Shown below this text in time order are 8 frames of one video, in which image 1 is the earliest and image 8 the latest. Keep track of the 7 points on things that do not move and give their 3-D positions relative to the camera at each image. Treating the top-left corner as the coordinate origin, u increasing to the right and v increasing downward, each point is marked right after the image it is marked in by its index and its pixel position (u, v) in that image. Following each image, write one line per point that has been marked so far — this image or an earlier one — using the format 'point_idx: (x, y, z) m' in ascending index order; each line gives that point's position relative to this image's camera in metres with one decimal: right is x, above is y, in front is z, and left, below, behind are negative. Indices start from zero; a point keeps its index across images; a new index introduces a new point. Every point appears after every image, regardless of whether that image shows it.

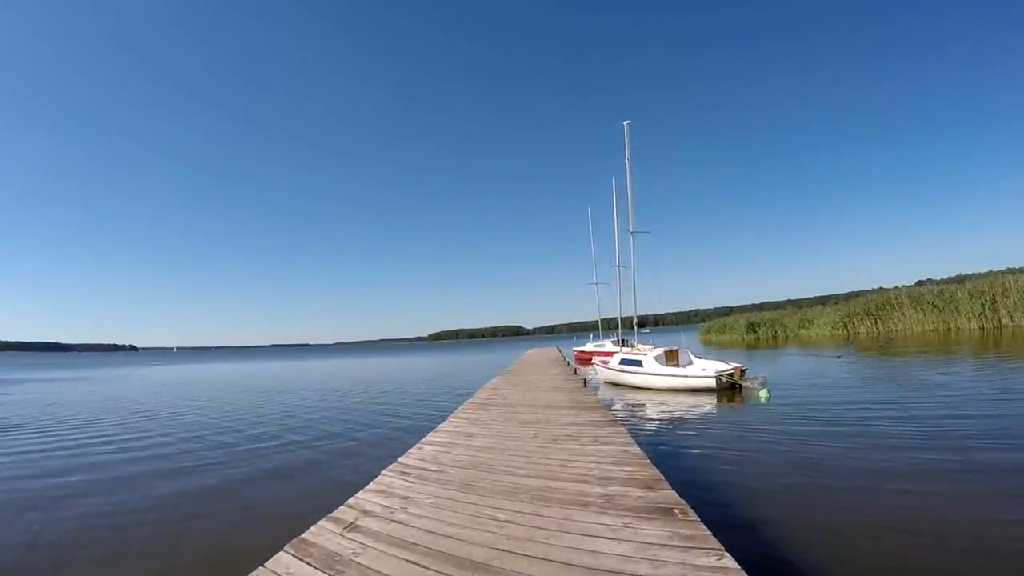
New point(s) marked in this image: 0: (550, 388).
0: (+0.8, -2.2, +11.0) m
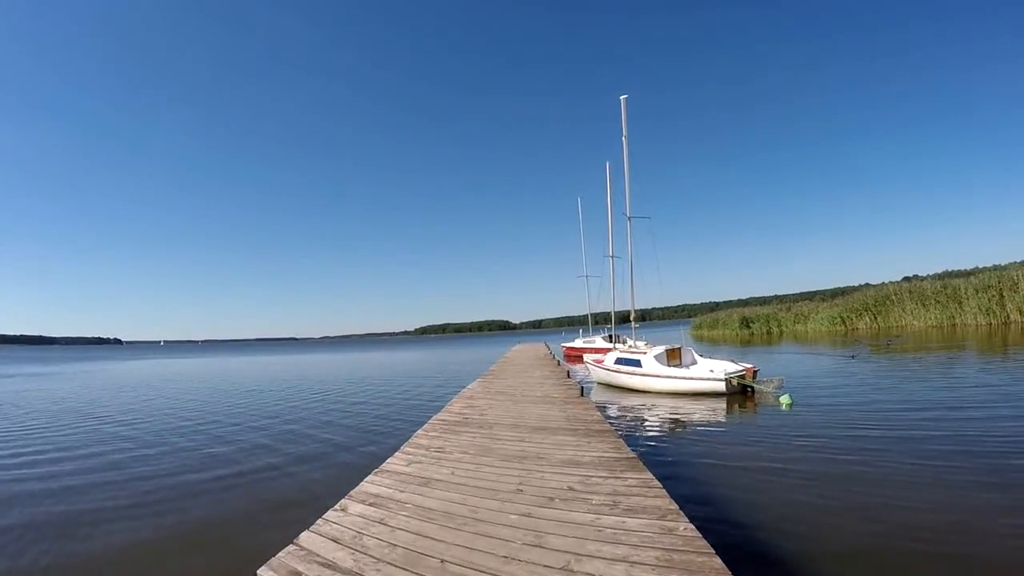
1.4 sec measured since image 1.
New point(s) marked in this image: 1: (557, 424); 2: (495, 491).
0: (+0.5, -2.0, +8.9) m
1: (+0.6, -1.8, +6.8) m
2: (-0.2, -1.7, +4.3) m
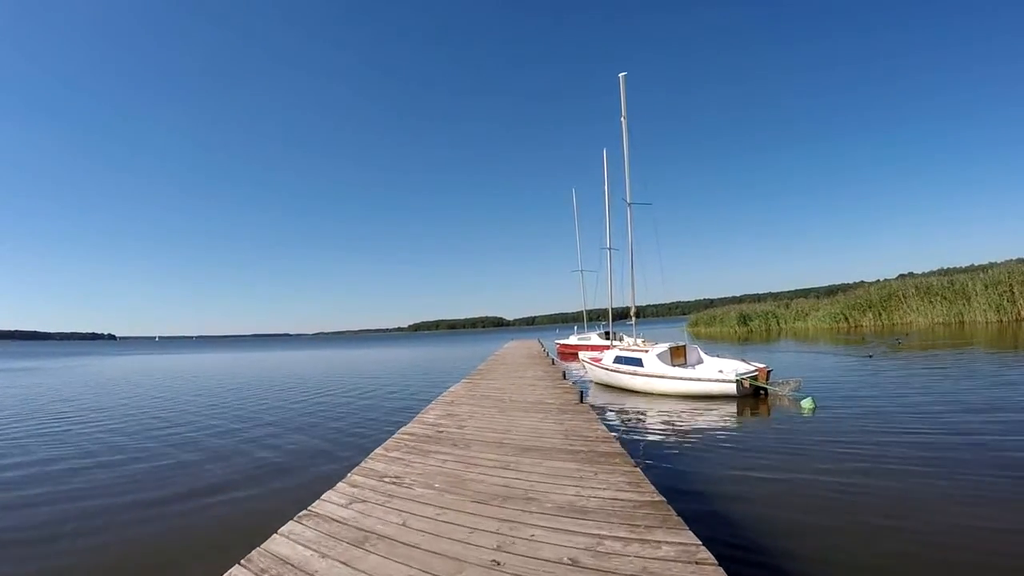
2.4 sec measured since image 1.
0: (+0.3, -1.8, +7.5) m
1: (+0.4, -1.6, +5.4) m
2: (-0.3, -1.5, +2.9) m
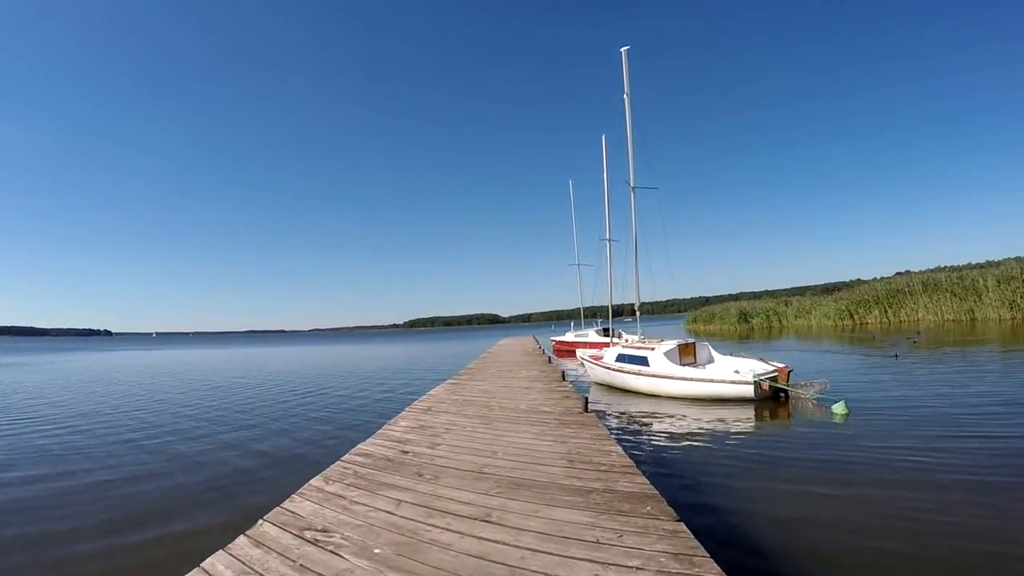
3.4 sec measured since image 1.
0: (+0.1, -1.6, +6.0) m
1: (+0.3, -1.4, +4.0) m
2: (-0.4, -1.4, +1.4) m
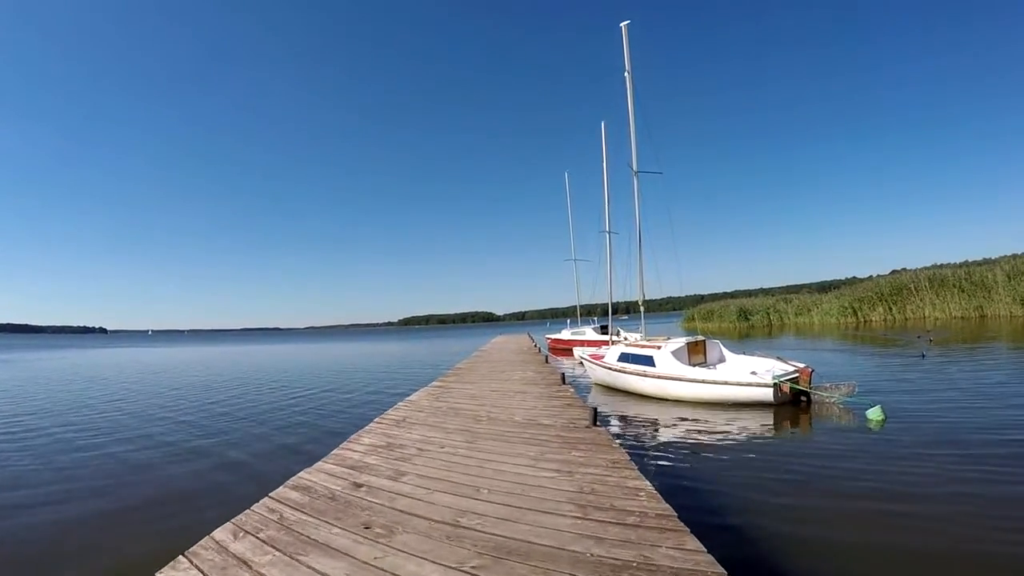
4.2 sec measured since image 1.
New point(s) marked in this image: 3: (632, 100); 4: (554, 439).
0: (0.0, -1.4, +4.8) m
1: (+0.2, -1.3, +2.7) m
2: (-0.4, -1.2, +0.2) m
3: (+3.9, +6.1, +16.3) m
4: (+0.4, -1.4, +4.7) m
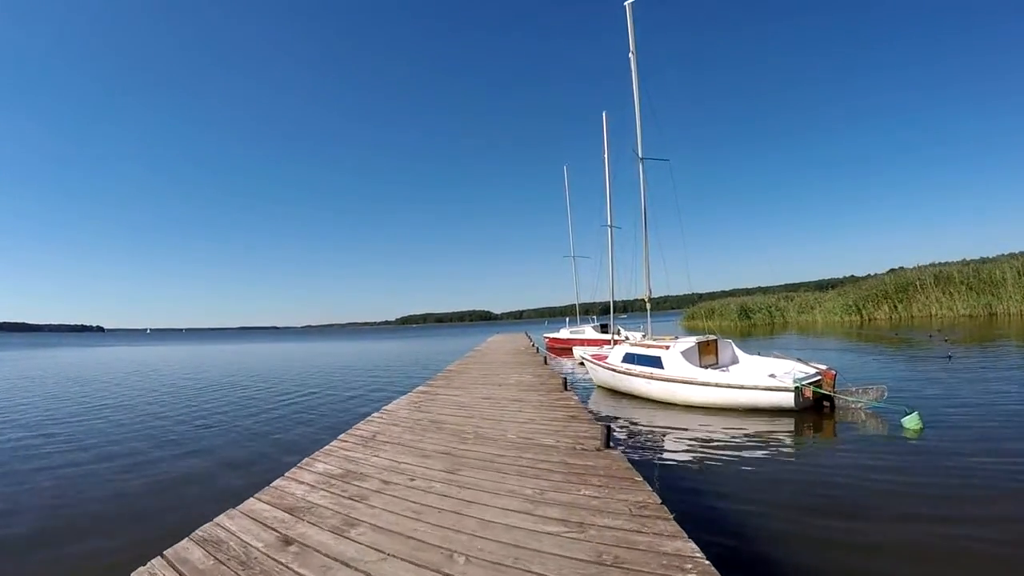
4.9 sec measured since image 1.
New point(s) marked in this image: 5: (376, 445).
0: (0.0, -1.3, +3.9) m
1: (+0.2, -1.2, +1.8) m
2: (-0.5, -1.1, -0.8) m
3: (+3.8, +6.2, +15.3) m
4: (+0.3, -1.3, +3.7) m
5: (-1.2, -1.4, +4.6) m
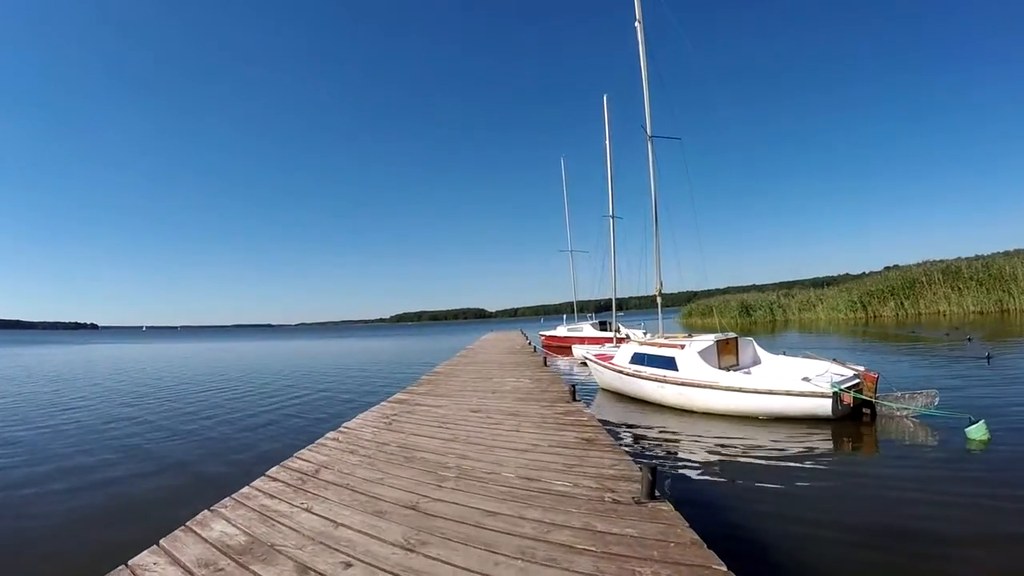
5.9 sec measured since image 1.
0: (0.0, -1.2, +2.5) m
1: (+0.2, -1.1, +0.4) m
2: (-0.4, -1.0, -2.1) m
3: (+3.6, +6.4, +14.0) m
4: (+0.3, -1.1, +2.4) m
5: (-1.2, -1.2, +3.2) m
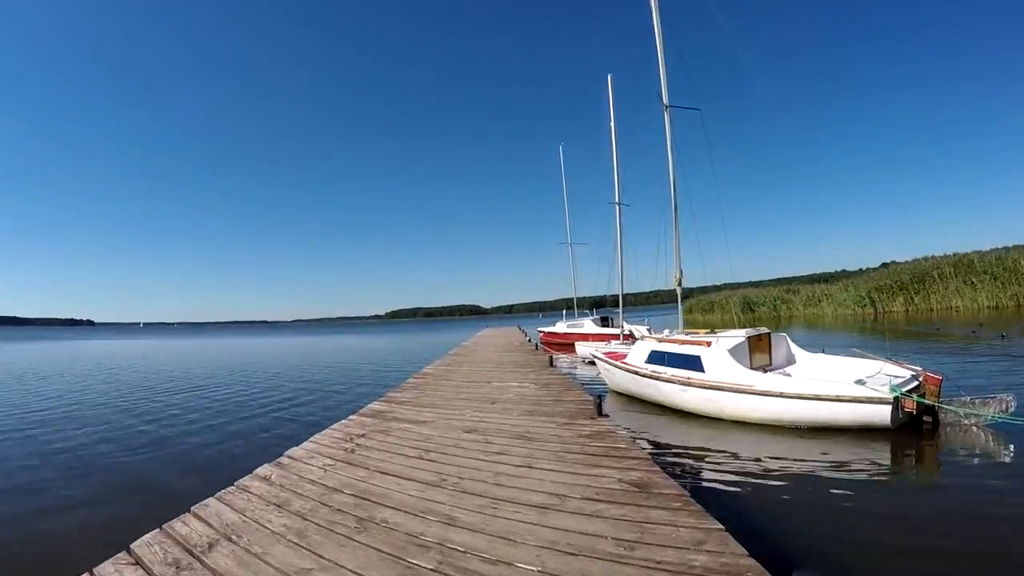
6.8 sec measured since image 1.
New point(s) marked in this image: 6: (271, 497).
0: (0.0, -1.0, +1.2) m
1: (+0.3, -0.9, -0.9) m
2: (-0.3, -0.9, -3.4) m
3: (+3.6, +6.6, +12.7) m
4: (+0.4, -1.0, +1.1) m
5: (-1.1, -1.1, +1.9) m
6: (-1.3, -1.1, +2.7) m
